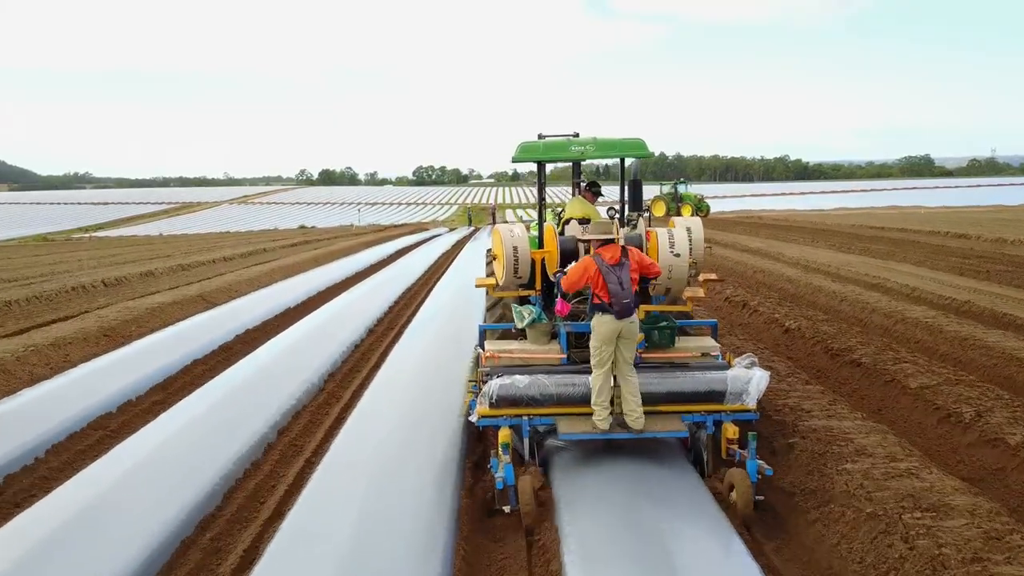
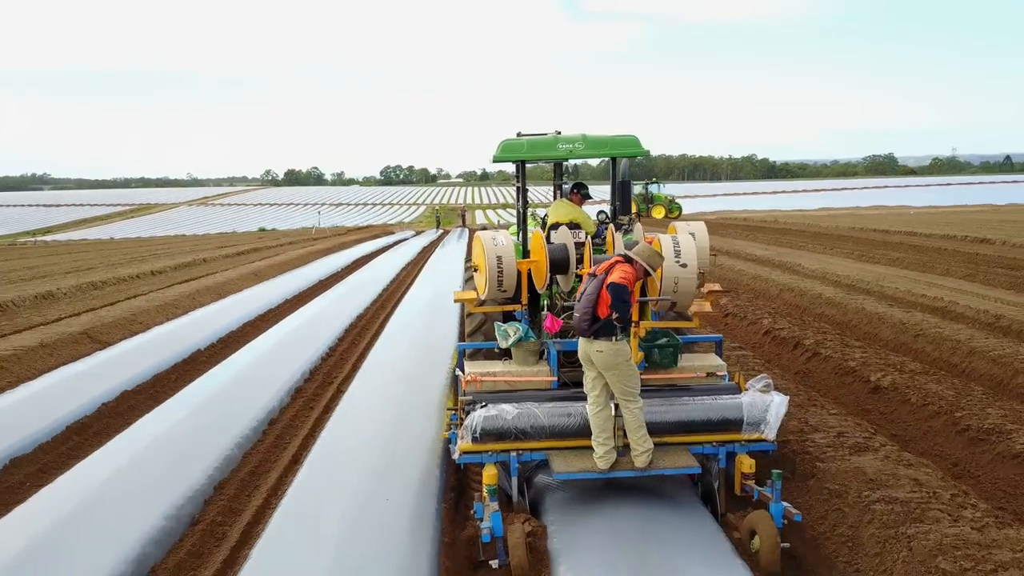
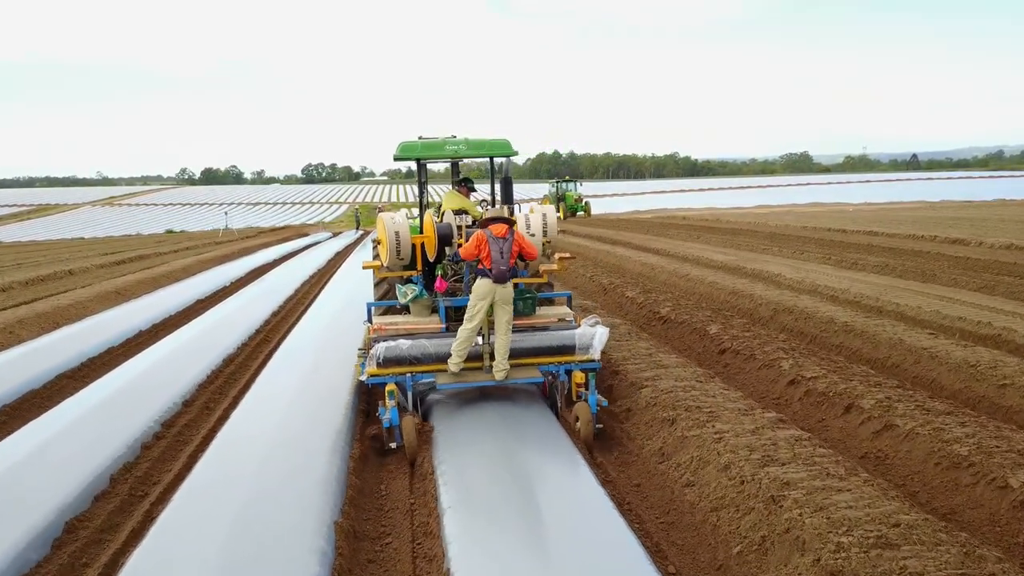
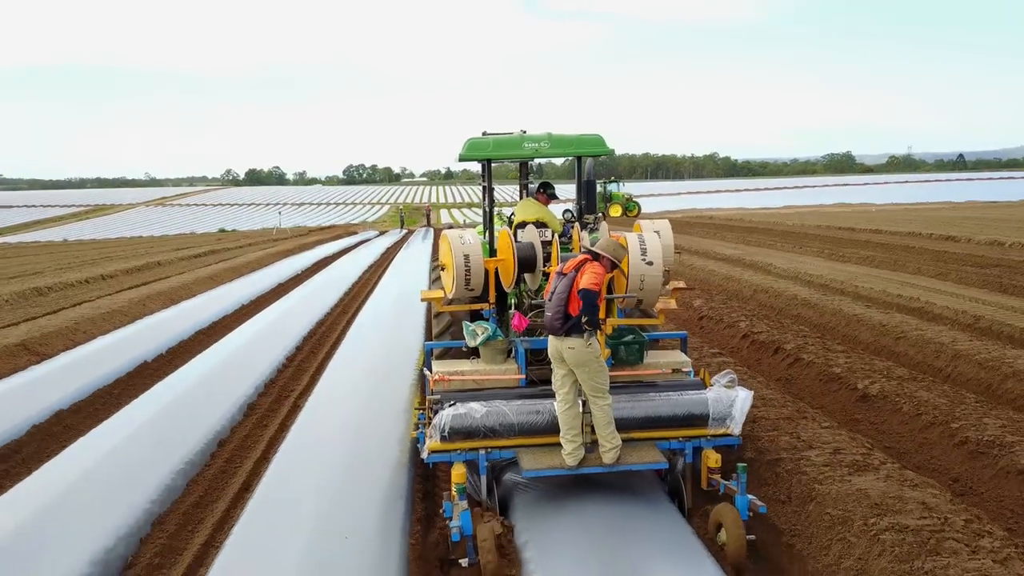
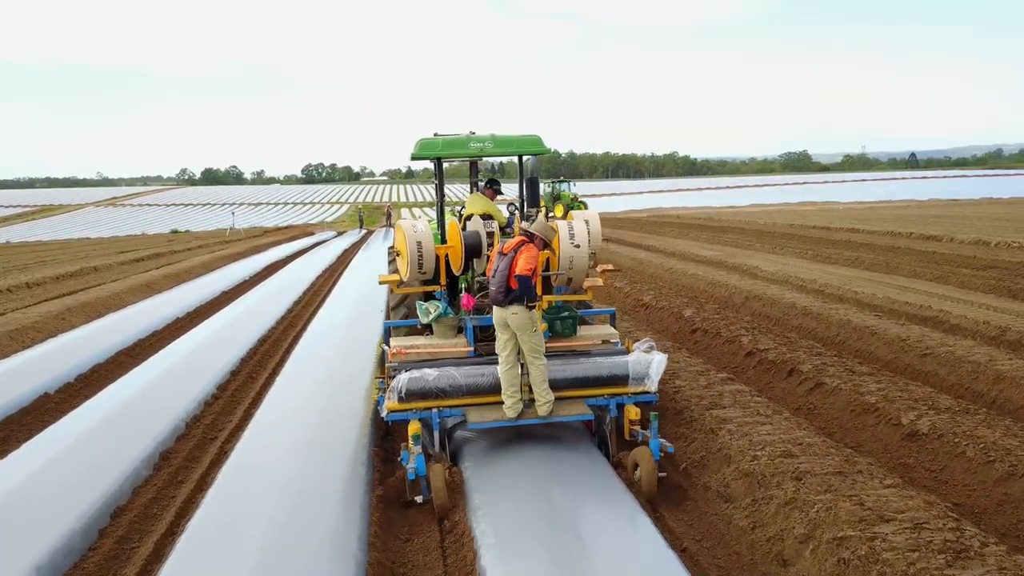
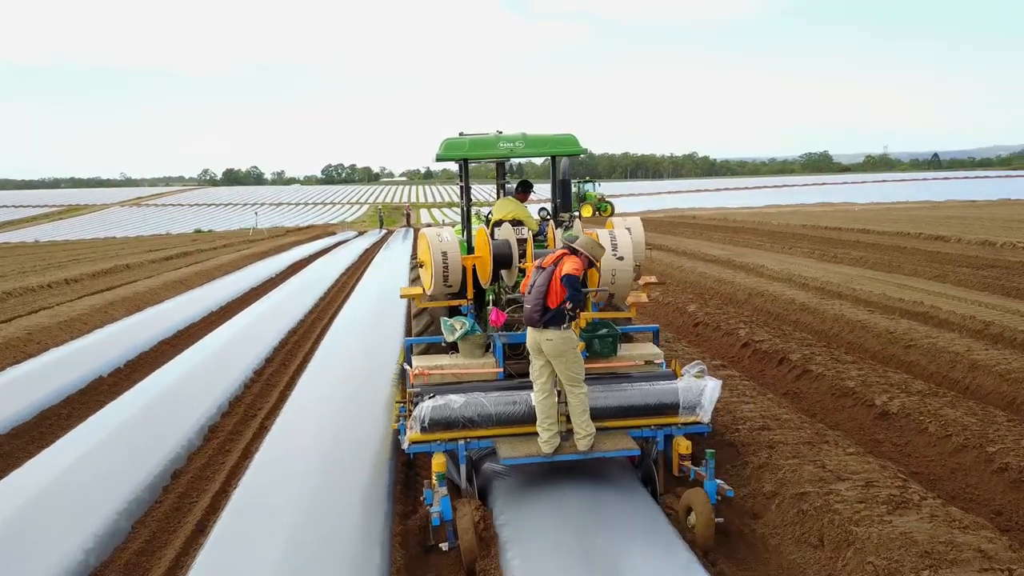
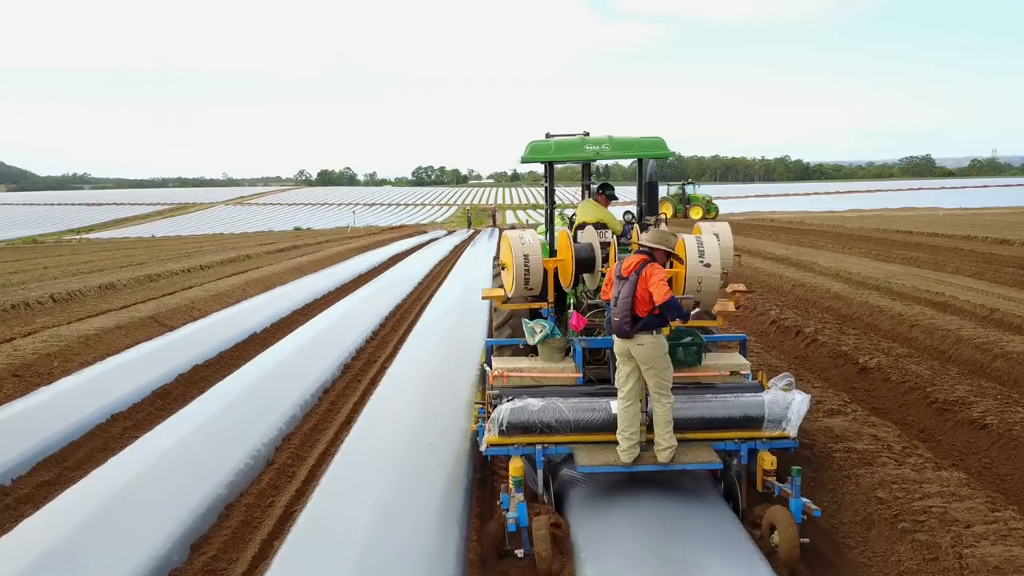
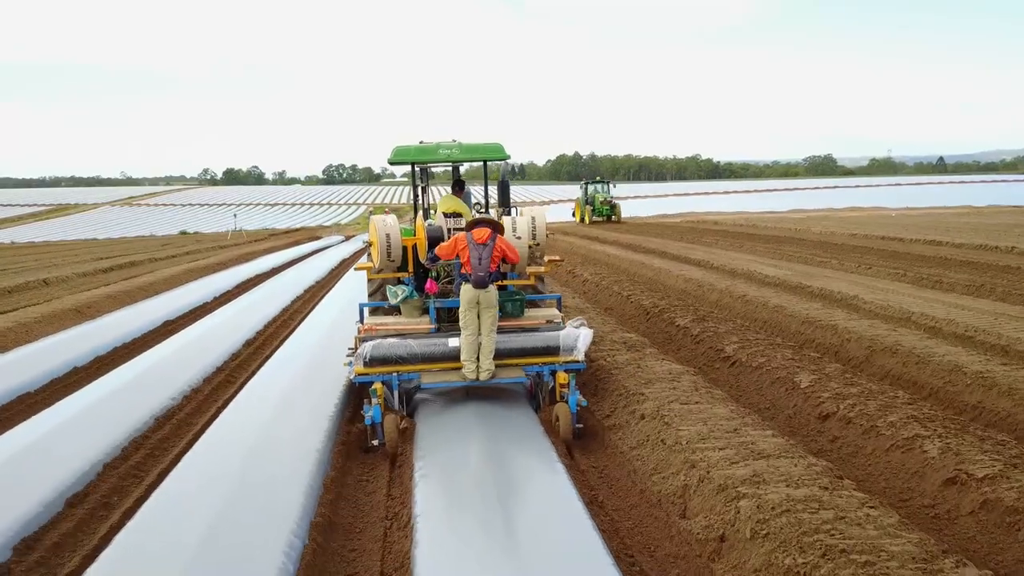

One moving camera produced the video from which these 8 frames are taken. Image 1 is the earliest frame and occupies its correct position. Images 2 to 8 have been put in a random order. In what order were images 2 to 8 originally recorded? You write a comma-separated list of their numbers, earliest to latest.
7, 2, 4, 6, 5, 3, 8
